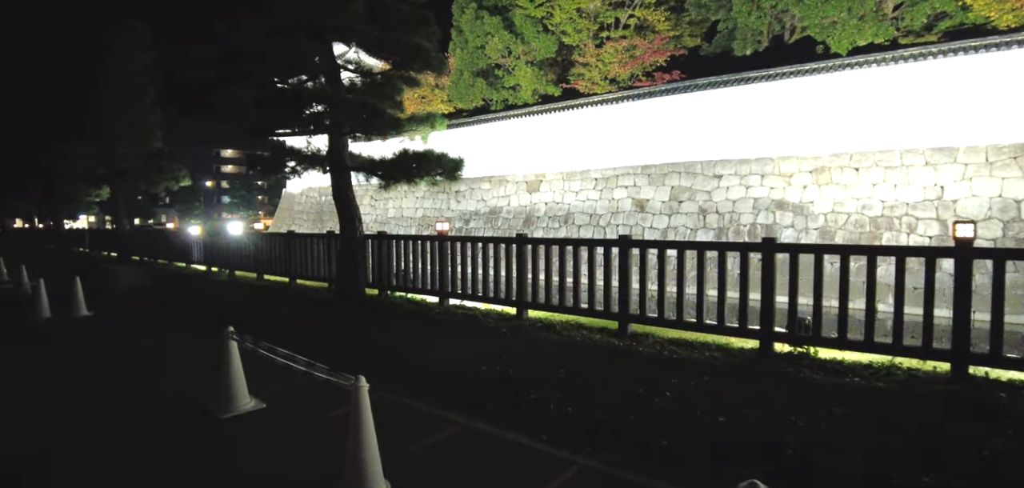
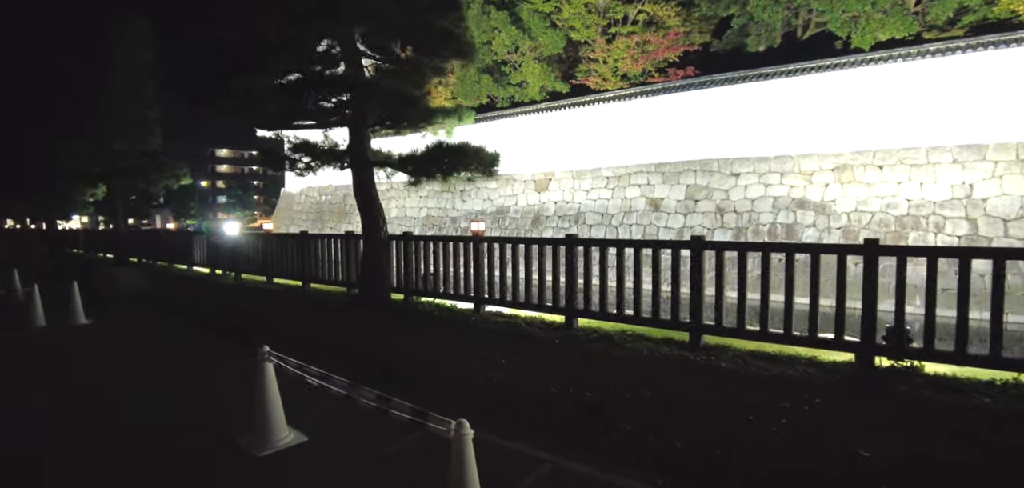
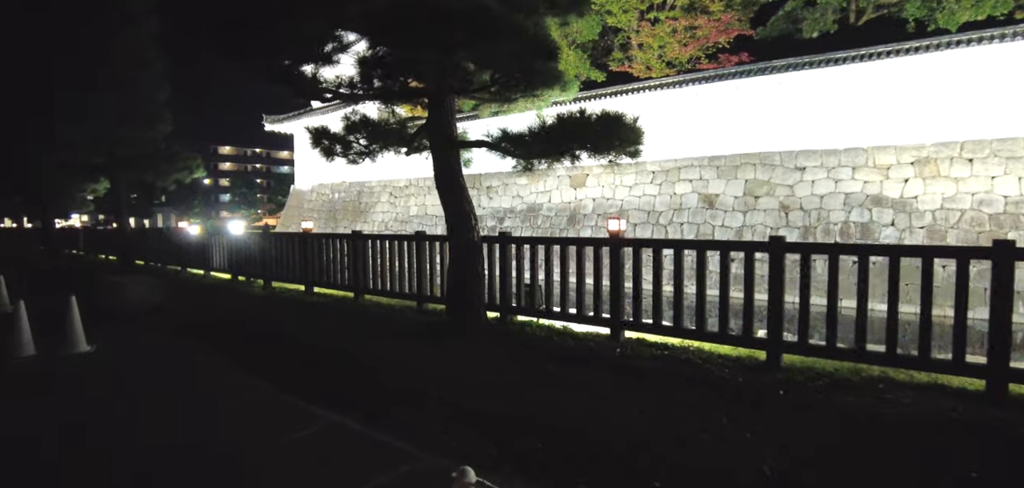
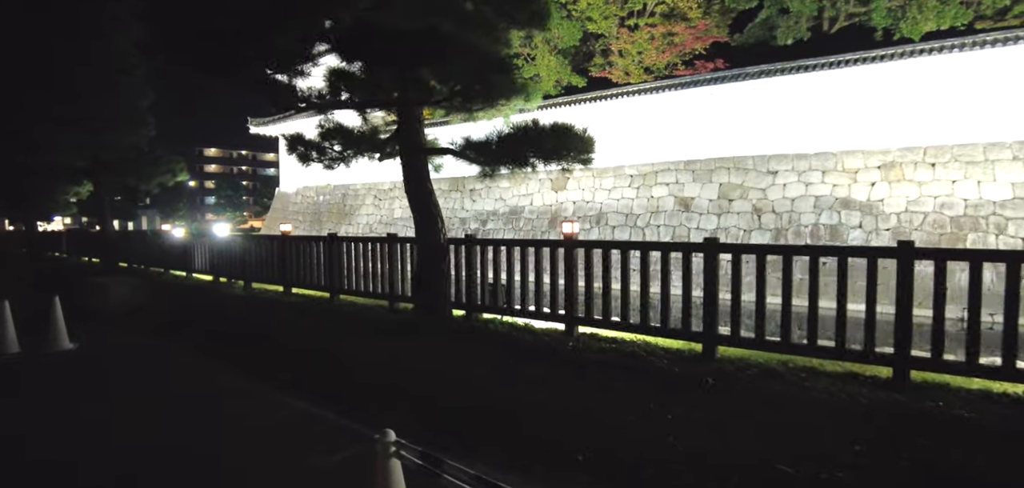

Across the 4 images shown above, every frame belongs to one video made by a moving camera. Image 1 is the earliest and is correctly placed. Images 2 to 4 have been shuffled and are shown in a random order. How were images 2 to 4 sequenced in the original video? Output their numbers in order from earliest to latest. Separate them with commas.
2, 4, 3
